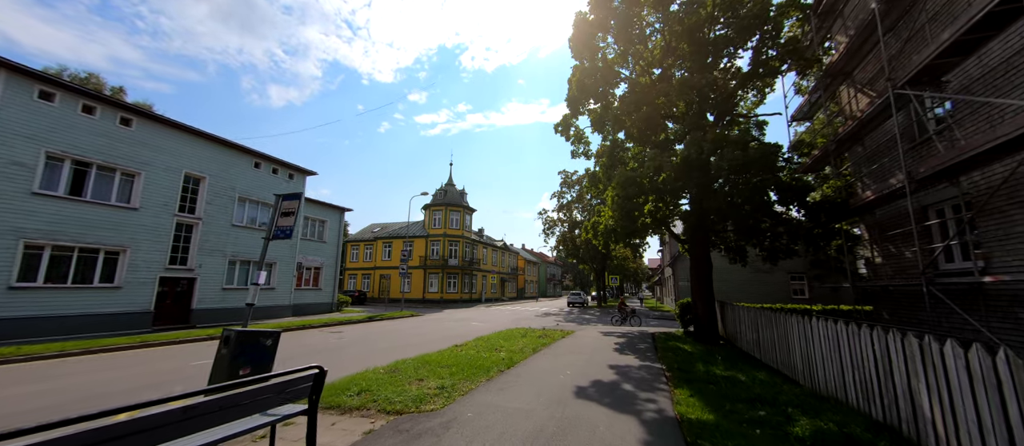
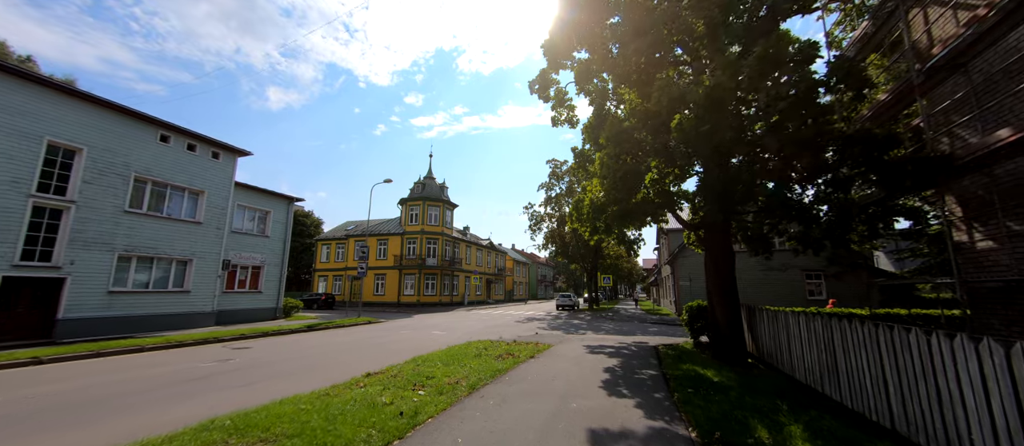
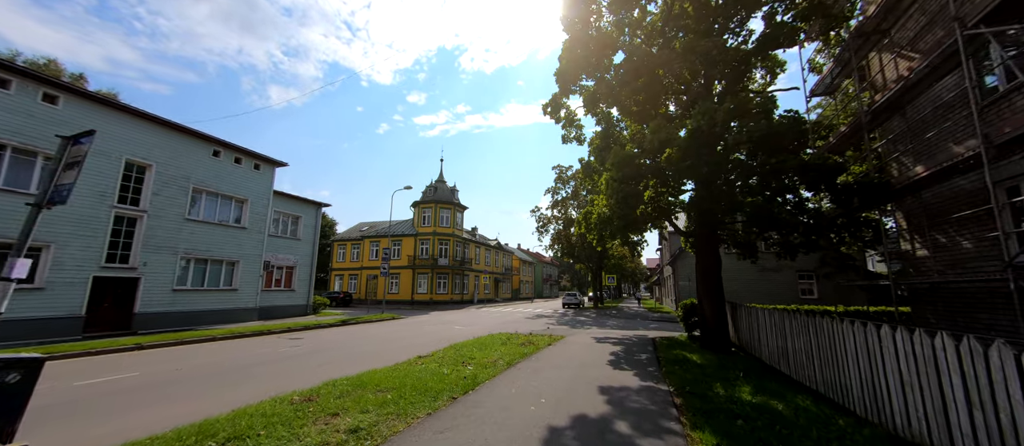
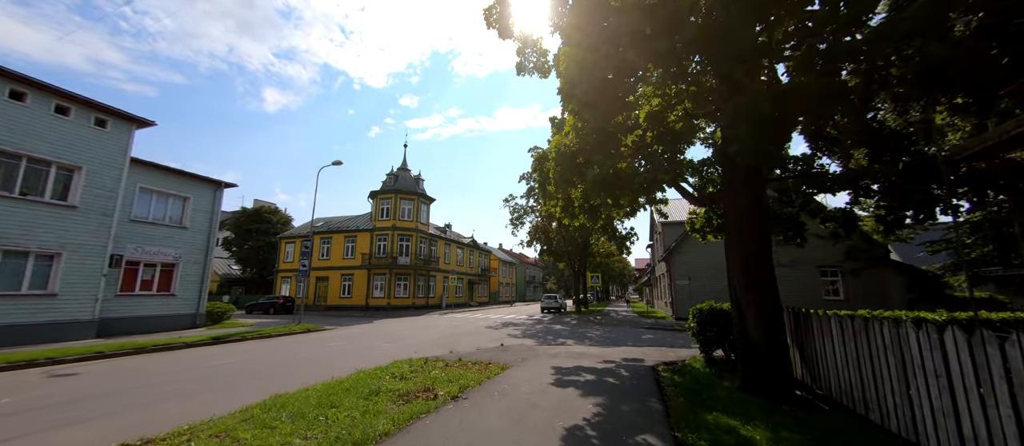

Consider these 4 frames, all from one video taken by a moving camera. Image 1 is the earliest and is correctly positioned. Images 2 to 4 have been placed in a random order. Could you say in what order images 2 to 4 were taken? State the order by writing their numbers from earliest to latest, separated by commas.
3, 2, 4
